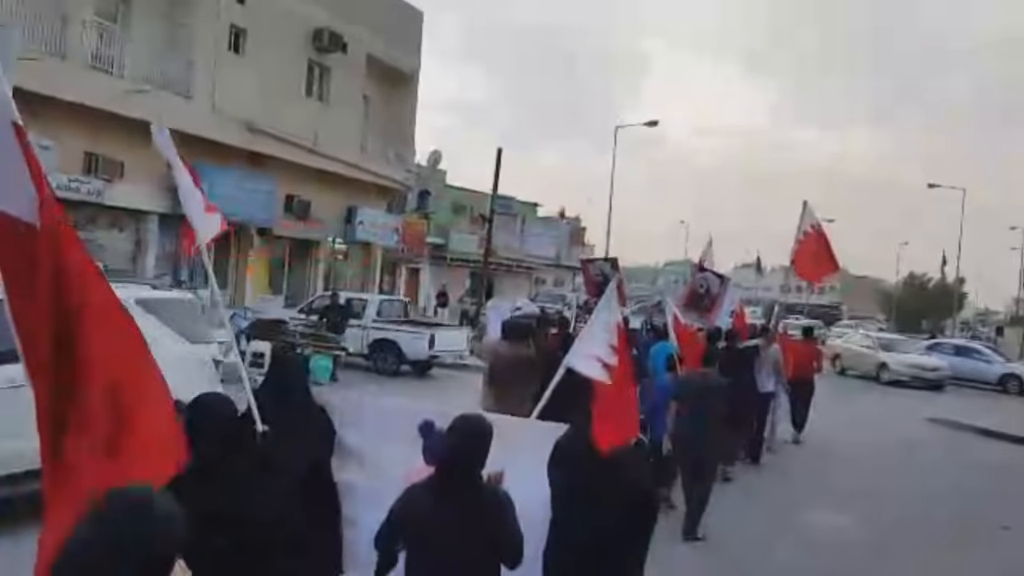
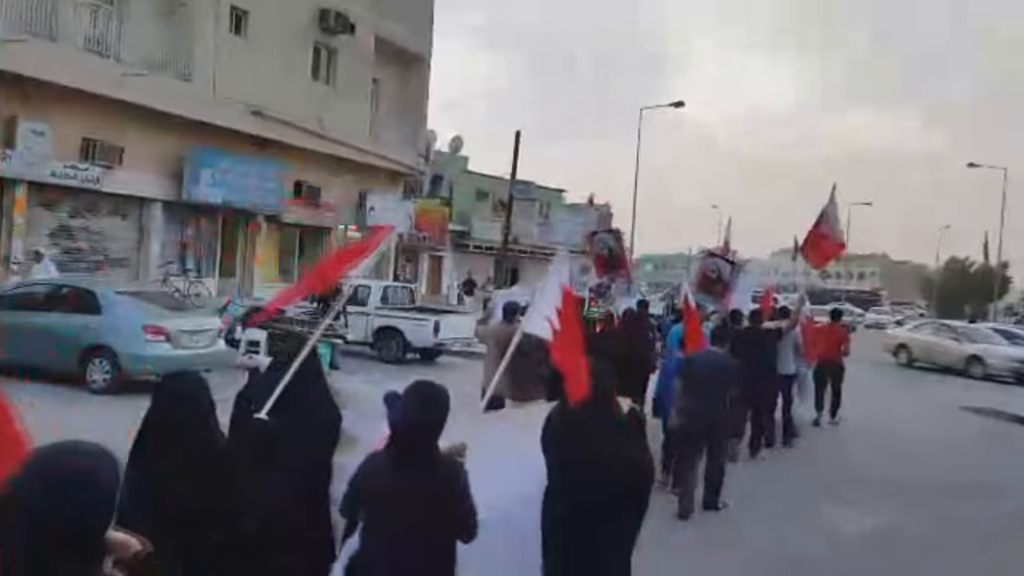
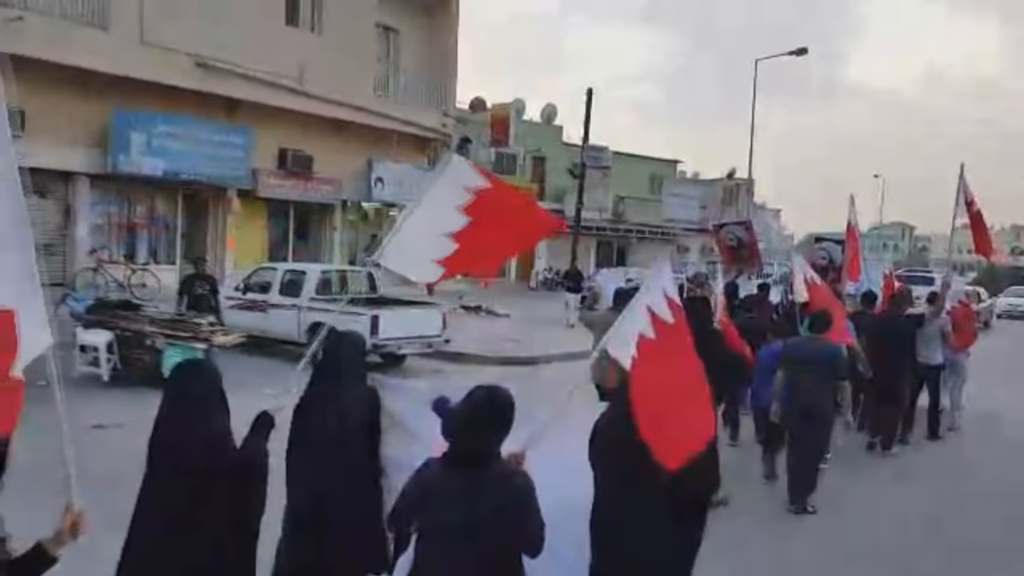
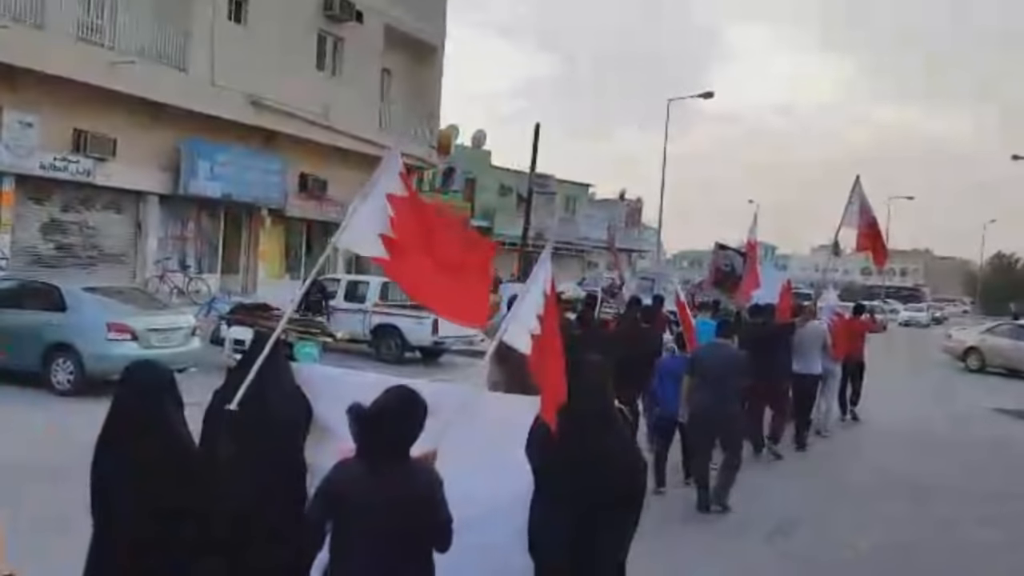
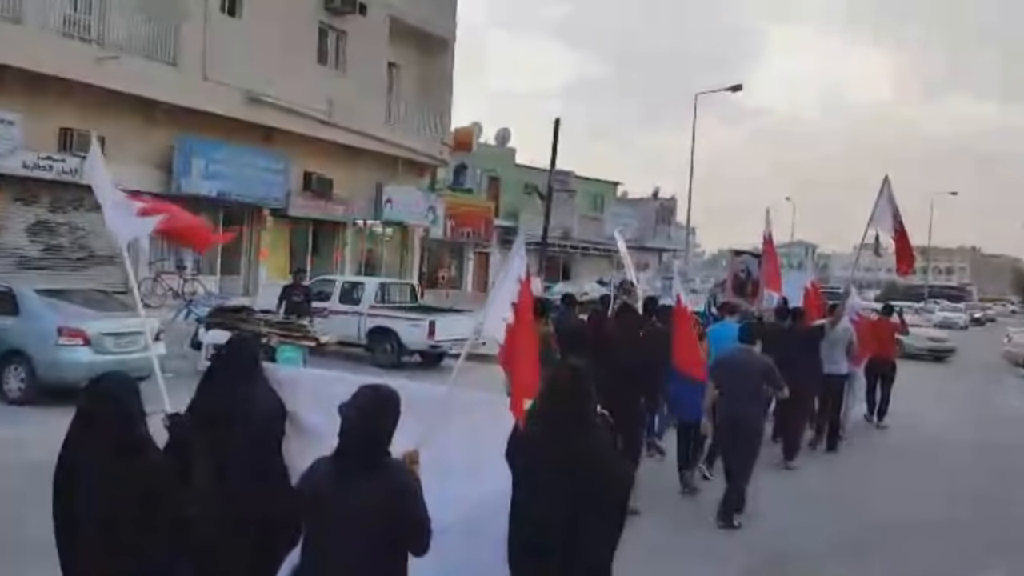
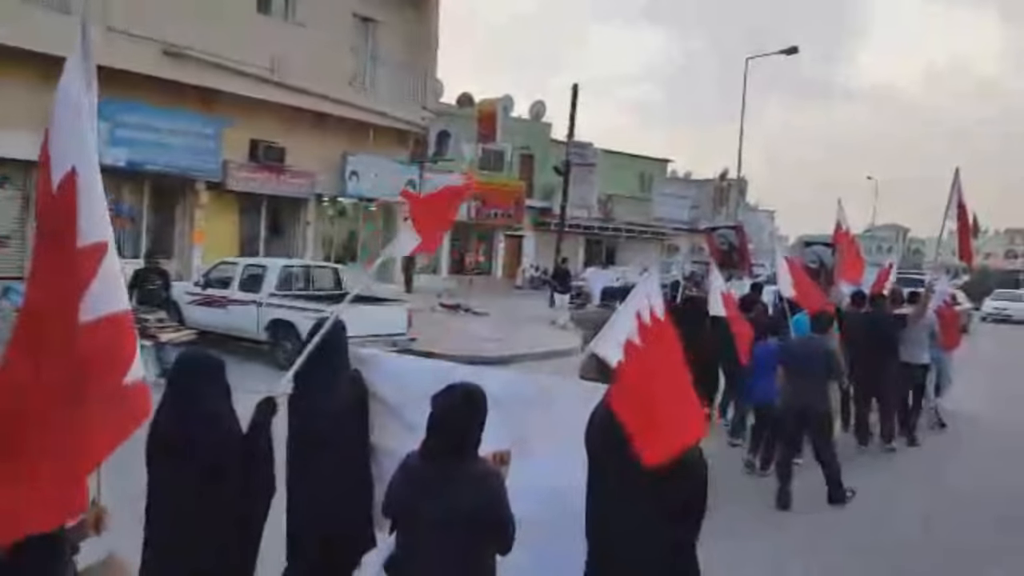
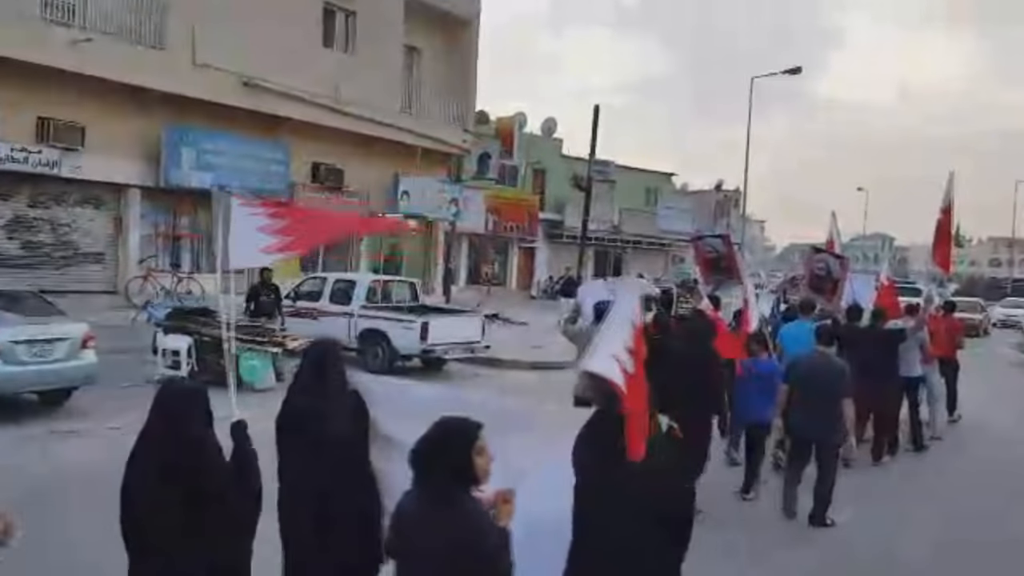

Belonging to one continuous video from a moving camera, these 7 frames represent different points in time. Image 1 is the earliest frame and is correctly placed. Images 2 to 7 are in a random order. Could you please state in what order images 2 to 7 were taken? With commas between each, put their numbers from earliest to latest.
2, 4, 5, 7, 3, 6
